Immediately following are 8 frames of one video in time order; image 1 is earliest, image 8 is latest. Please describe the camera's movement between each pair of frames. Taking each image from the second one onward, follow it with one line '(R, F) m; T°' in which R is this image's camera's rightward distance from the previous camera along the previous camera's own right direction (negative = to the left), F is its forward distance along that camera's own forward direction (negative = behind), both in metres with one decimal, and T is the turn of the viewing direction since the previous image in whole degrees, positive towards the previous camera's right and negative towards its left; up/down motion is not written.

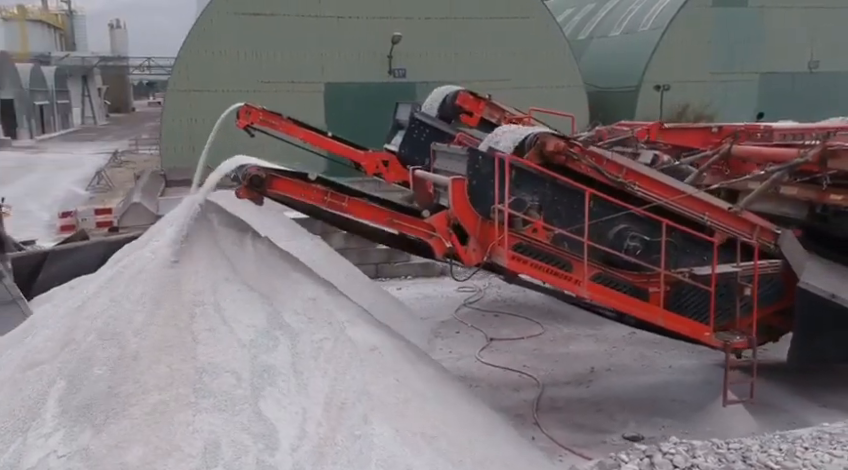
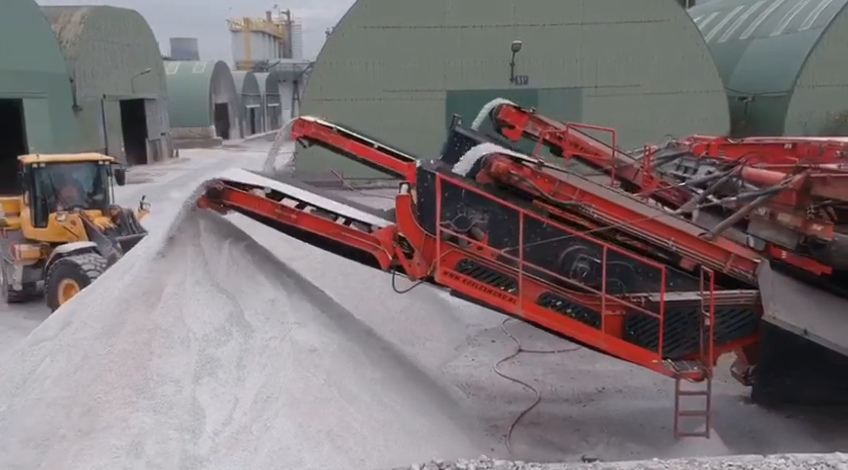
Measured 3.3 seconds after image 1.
(+1.9, -0.1) m; -14°
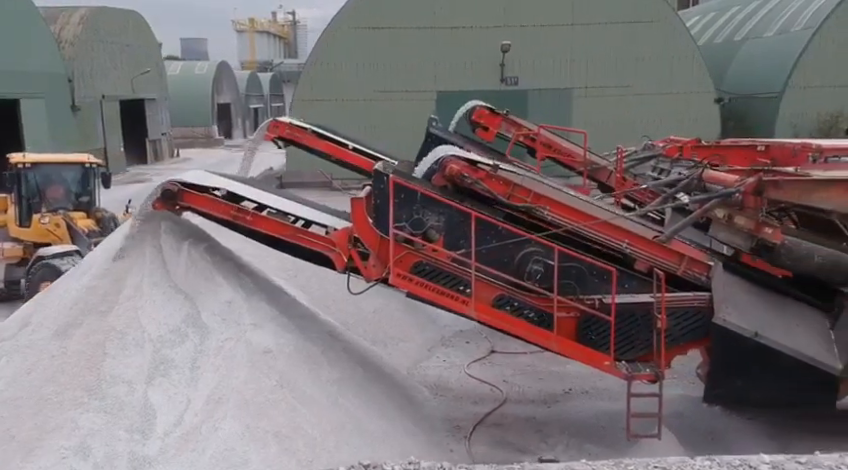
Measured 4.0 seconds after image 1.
(+0.4, 0.0) m; 0°
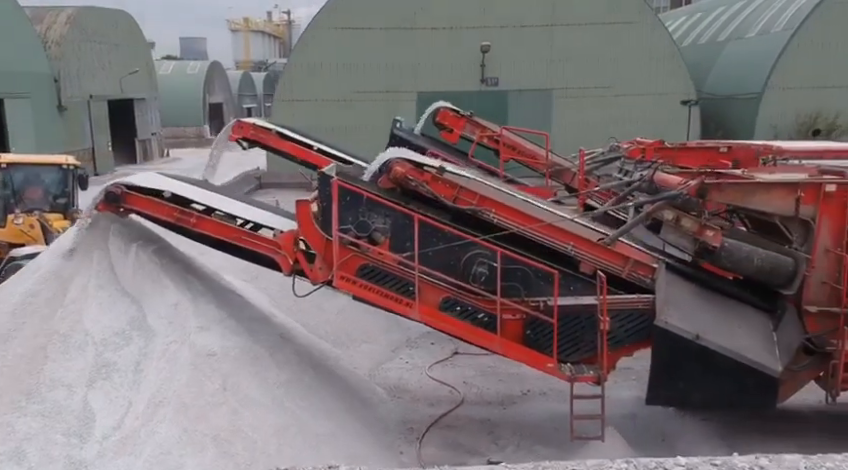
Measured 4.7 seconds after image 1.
(+0.4, 0.0) m; 0°
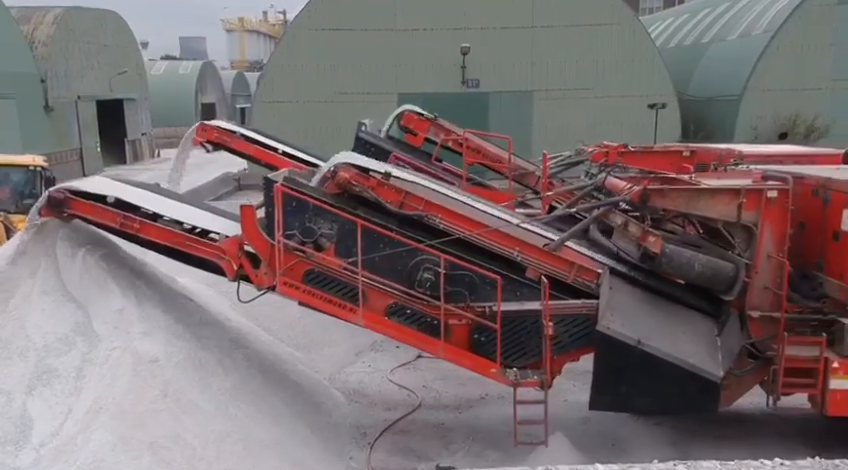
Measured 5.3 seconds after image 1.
(+0.4, 0.0) m; 0°
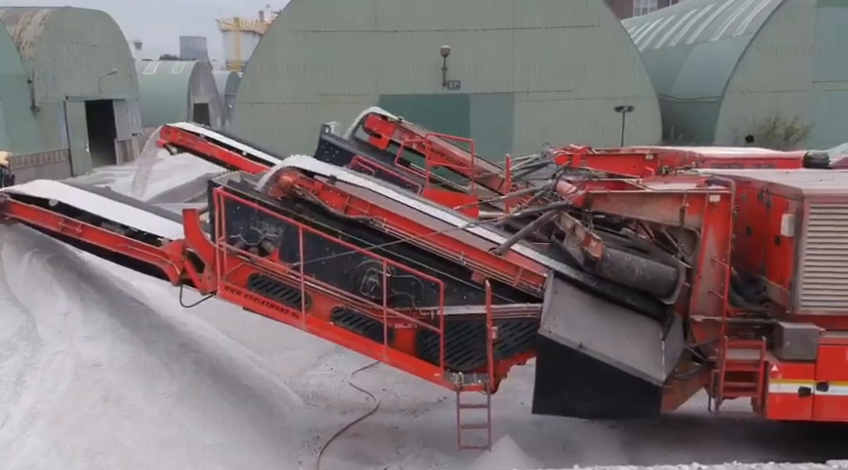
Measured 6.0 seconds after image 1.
(+0.4, 0.0) m; 0°
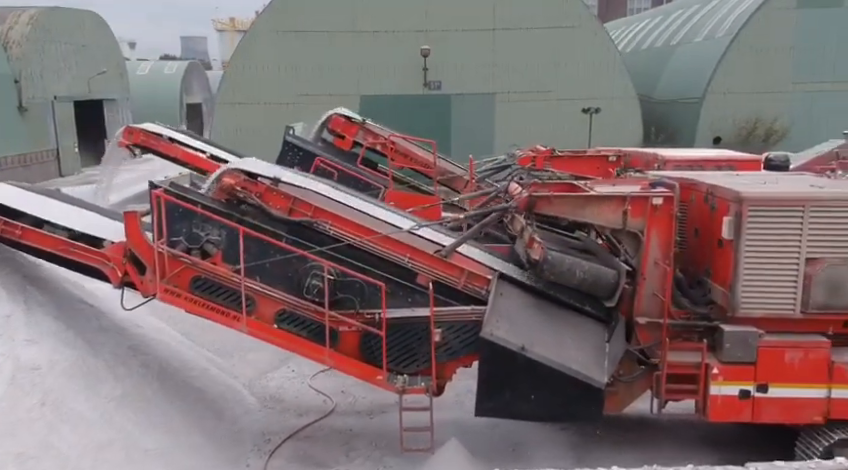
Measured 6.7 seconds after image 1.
(+0.4, 0.0) m; 0°
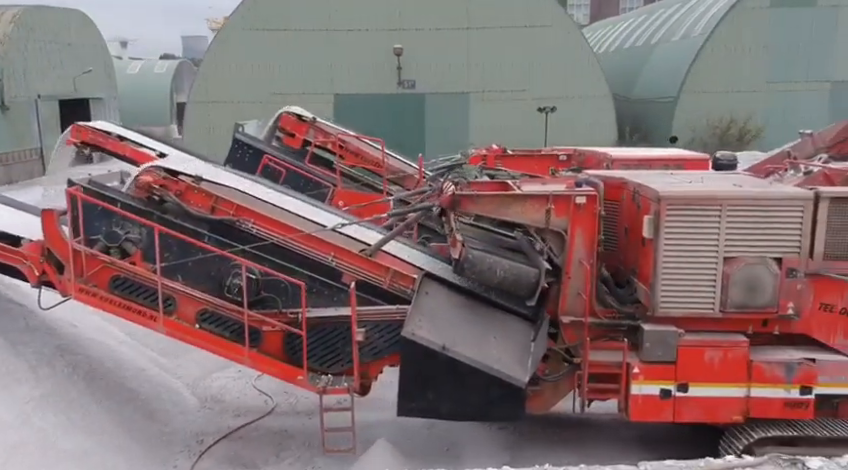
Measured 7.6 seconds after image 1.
(+0.6, 0.0) m; 0°
